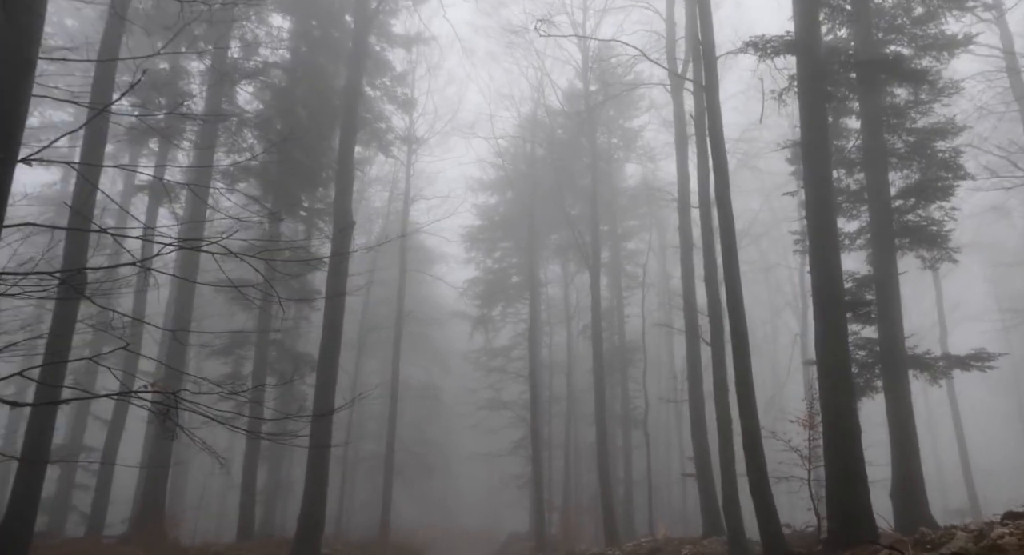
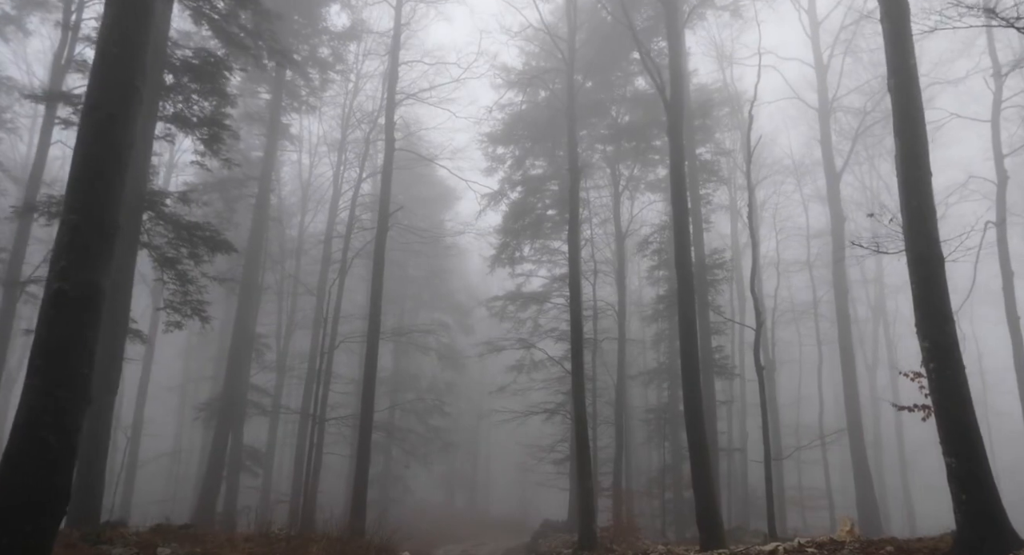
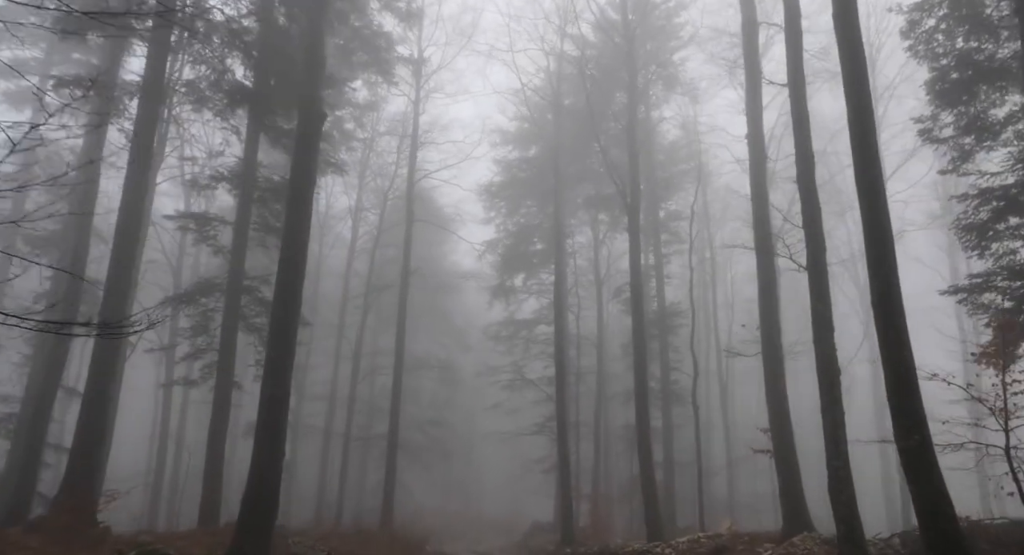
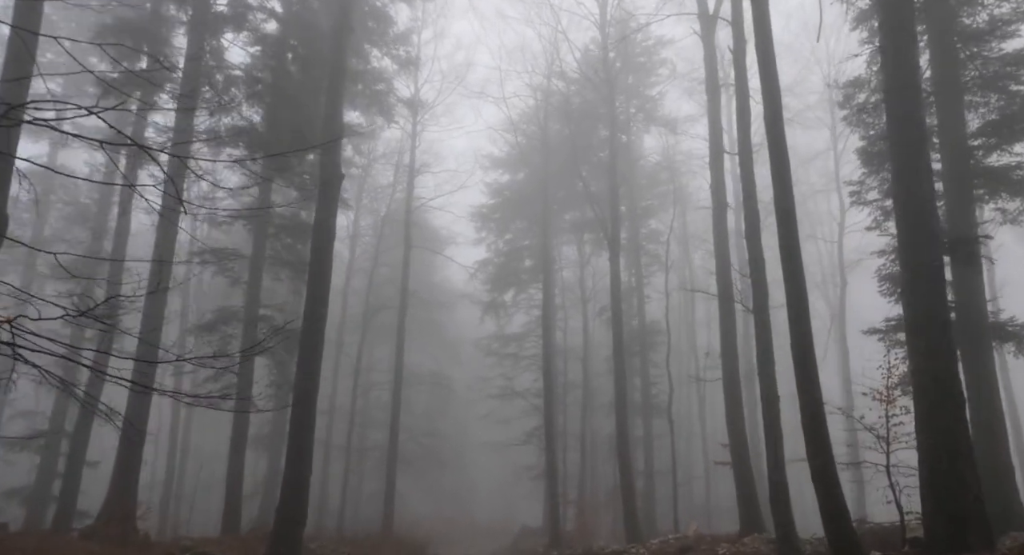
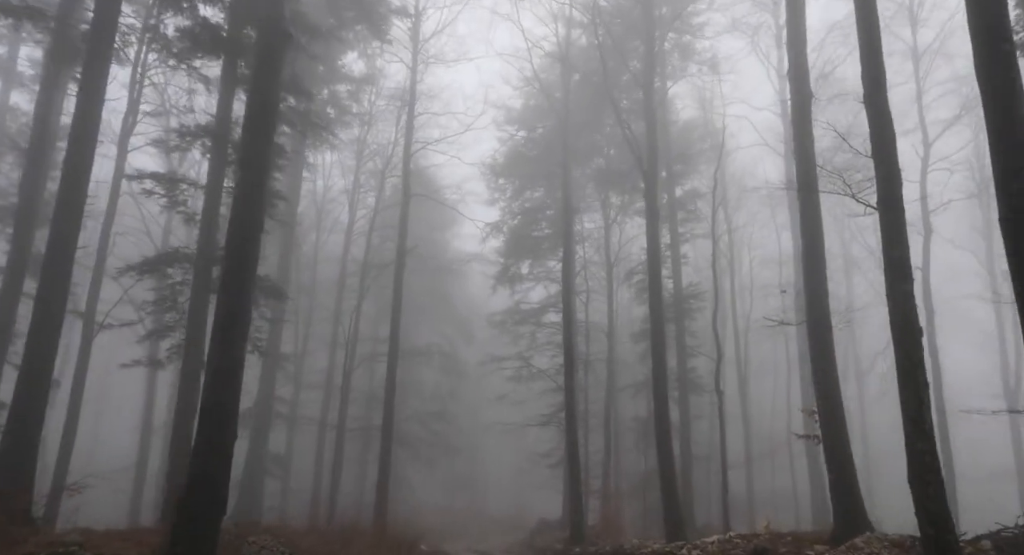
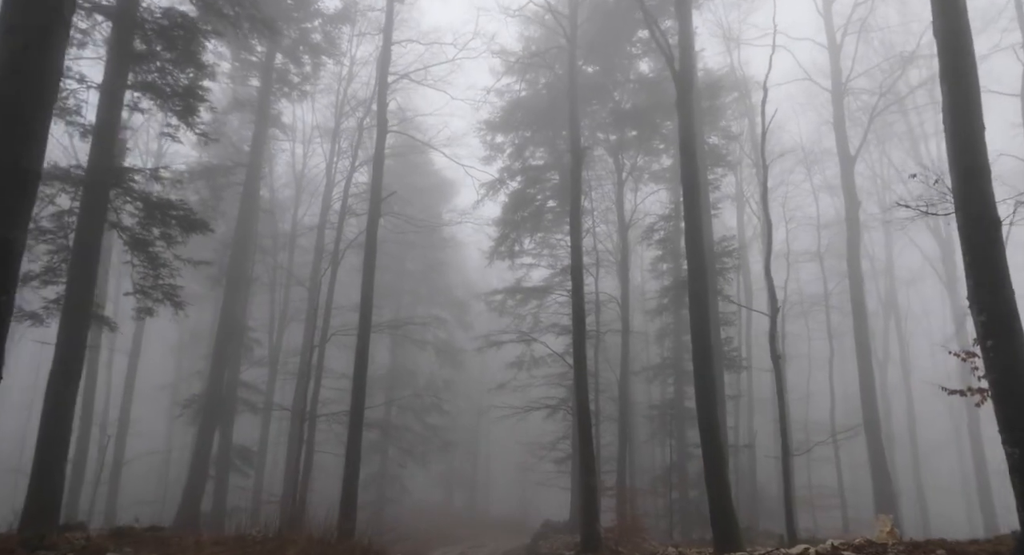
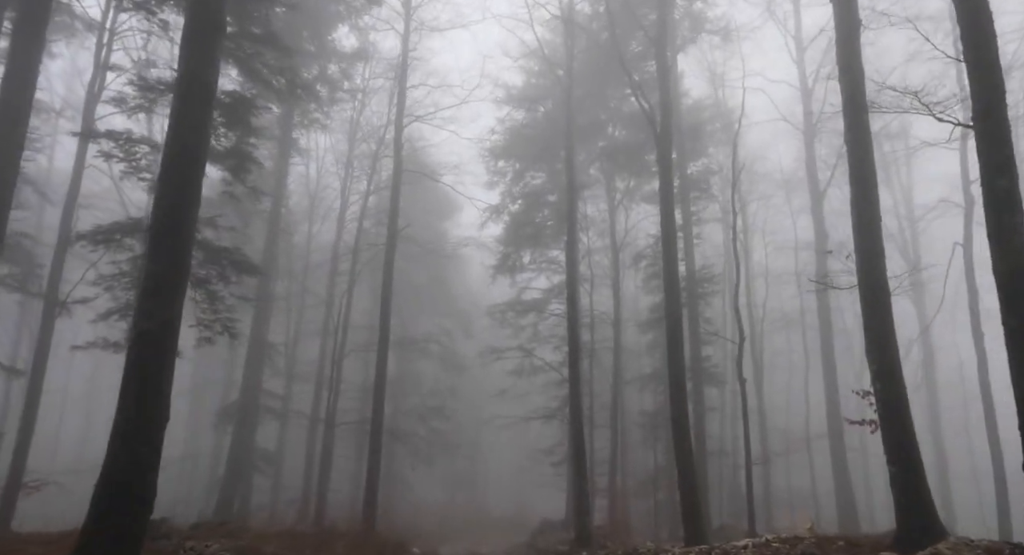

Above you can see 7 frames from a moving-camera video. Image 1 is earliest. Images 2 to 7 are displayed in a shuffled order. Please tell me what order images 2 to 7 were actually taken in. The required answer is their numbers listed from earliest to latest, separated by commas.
4, 3, 5, 7, 2, 6
